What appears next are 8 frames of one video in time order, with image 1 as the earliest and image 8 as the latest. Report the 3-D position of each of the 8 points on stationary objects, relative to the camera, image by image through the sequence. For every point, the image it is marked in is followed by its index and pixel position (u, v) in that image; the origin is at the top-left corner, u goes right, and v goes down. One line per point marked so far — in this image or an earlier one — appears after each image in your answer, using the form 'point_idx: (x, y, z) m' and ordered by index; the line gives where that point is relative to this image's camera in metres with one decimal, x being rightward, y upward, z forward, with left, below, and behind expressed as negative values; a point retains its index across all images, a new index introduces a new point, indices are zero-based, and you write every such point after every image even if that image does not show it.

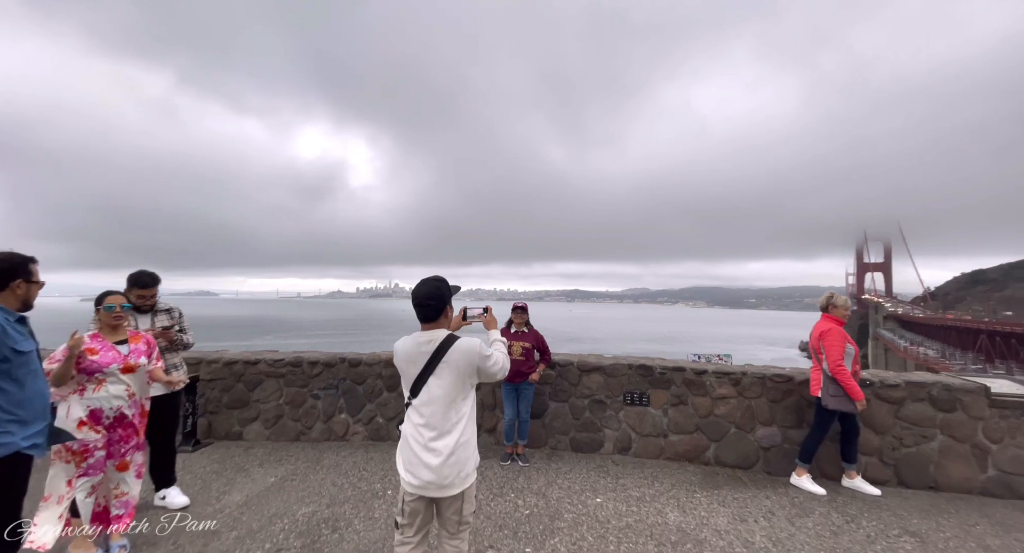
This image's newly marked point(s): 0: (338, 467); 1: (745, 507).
0: (-1.6, -1.7, +3.8) m
1: (+1.7, -1.7, +3.1) m
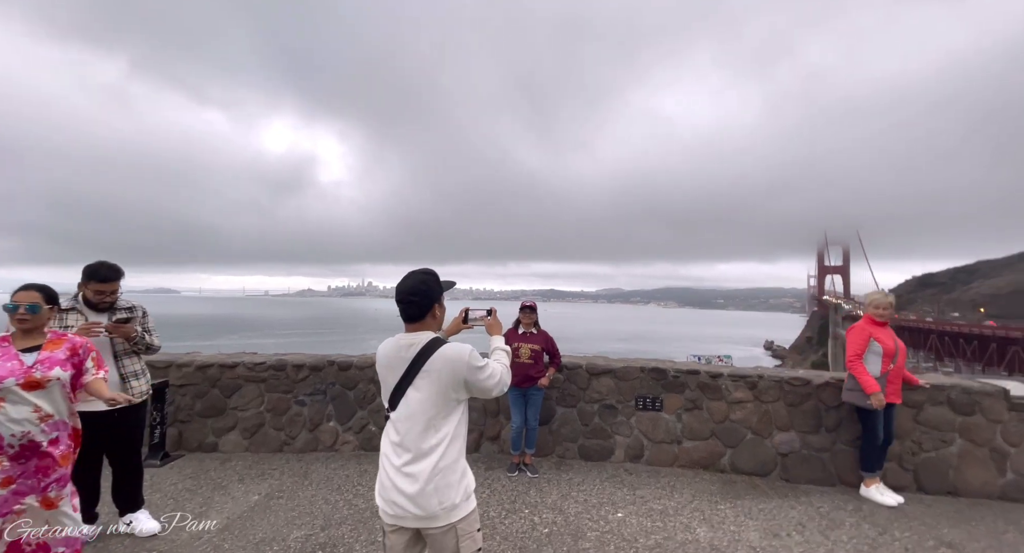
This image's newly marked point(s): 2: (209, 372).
0: (-1.5, -1.7, +3.5) m
1: (+1.8, -1.7, +2.9) m
2: (-3.0, -0.9, +4.2) m
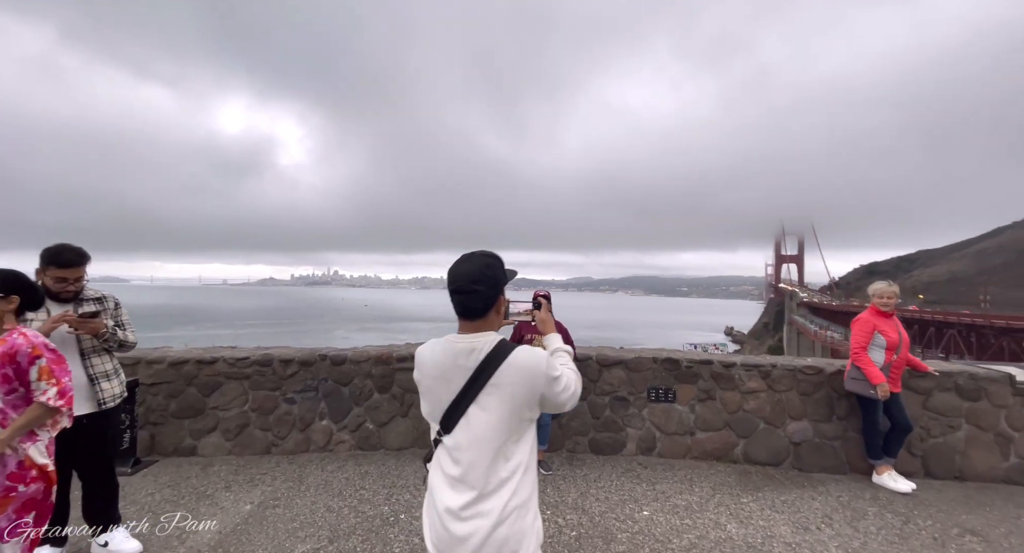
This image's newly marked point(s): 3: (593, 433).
0: (-1.4, -1.6, +3.2) m
1: (+1.9, -1.6, +2.9) m
2: (-3.0, -0.8, +3.8) m
3: (+0.7, -1.4, +3.7) m
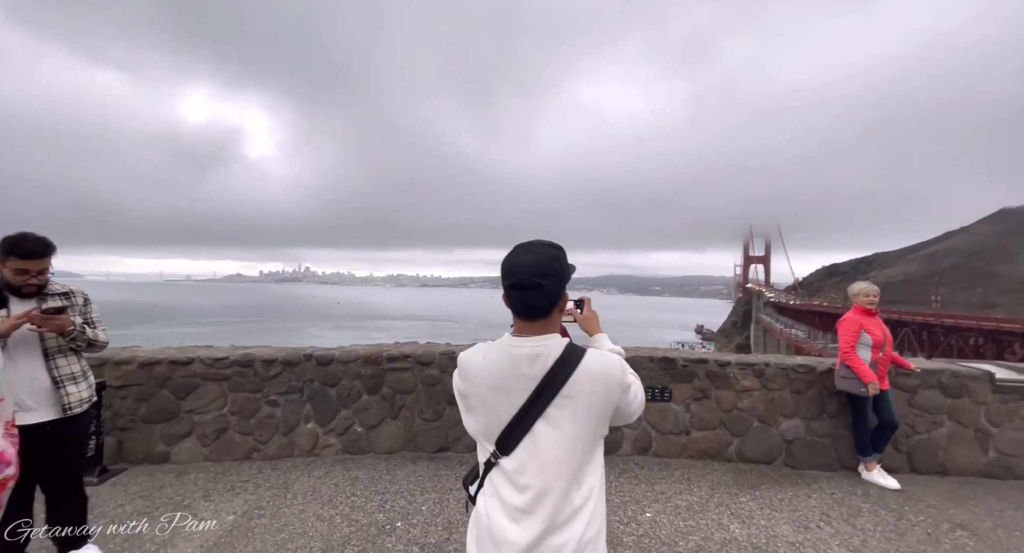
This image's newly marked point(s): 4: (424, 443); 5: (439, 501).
0: (-1.4, -1.5, +3.0) m
1: (+1.9, -1.6, +2.9) m
2: (-3.0, -0.8, +3.6) m
3: (+0.7, -1.4, +3.7) m
4: (-0.8, -1.4, +3.7) m
5: (-0.5, -1.5, +2.9) m
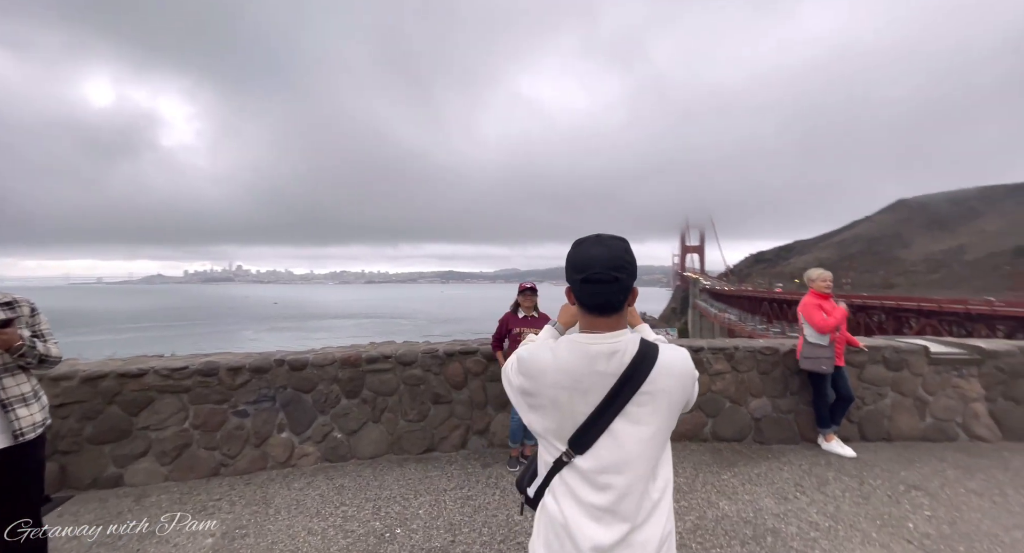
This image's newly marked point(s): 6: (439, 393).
0: (-1.4, -1.5, +2.8) m
1: (+1.9, -1.5, +3.1) m
2: (-3.1, -0.8, +3.2) m
3: (+0.6, -1.3, +3.7) m
4: (-0.9, -1.4, +3.6) m
5: (-0.5, -1.5, +2.8) m
6: (-0.6, -1.0, +3.6) m
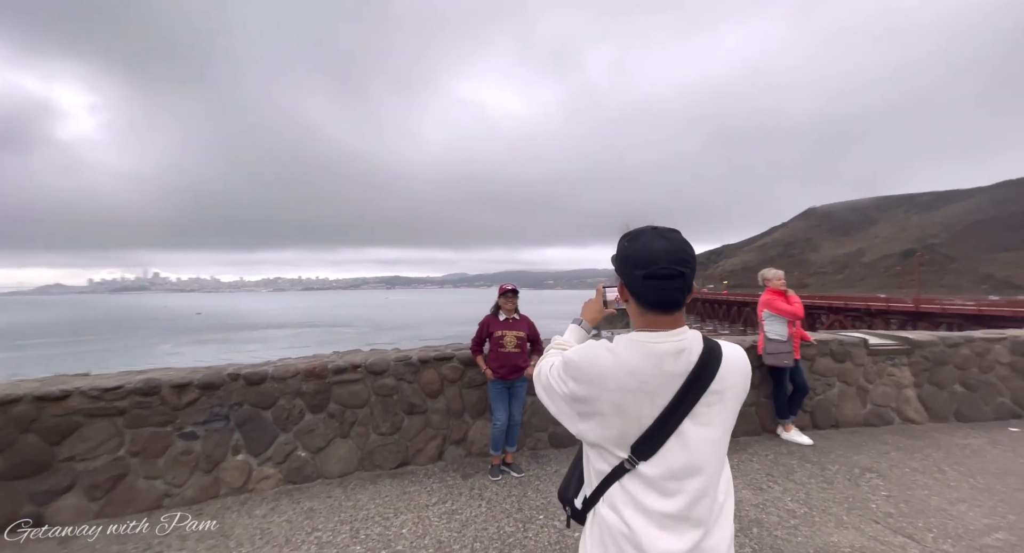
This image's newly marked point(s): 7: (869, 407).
0: (-1.5, -1.6, +2.6) m
1: (+1.8, -1.5, +3.2) m
2: (-3.2, -0.9, +2.7) m
3: (+0.4, -1.3, +3.7) m
4: (-1.0, -1.4, +3.4) m
5: (-0.6, -1.5, +2.7) m
6: (-0.8, -1.0, +3.5) m
7: (+3.6, -1.3, +4.3) m
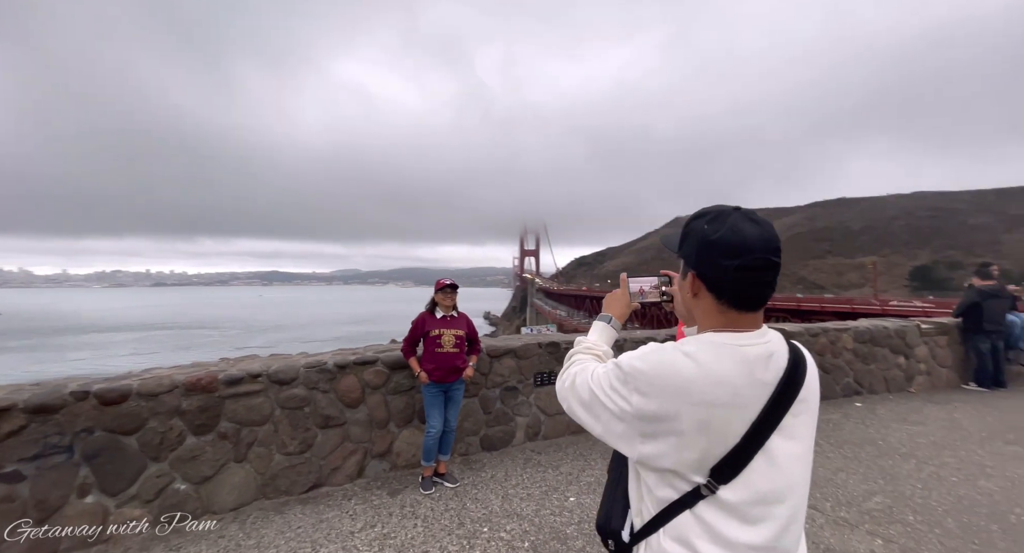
0: (-1.8, -1.5, +2.0) m
1: (+1.3, -1.5, +3.4) m
2: (-3.4, -0.8, +1.7) m
3: (-0.2, -1.3, +3.5) m
4: (-1.5, -1.4, +2.8) m
5: (-0.9, -1.5, +2.3) m
6: (-1.3, -1.0, +3.0) m
7: (+2.8, -1.3, +4.9) m
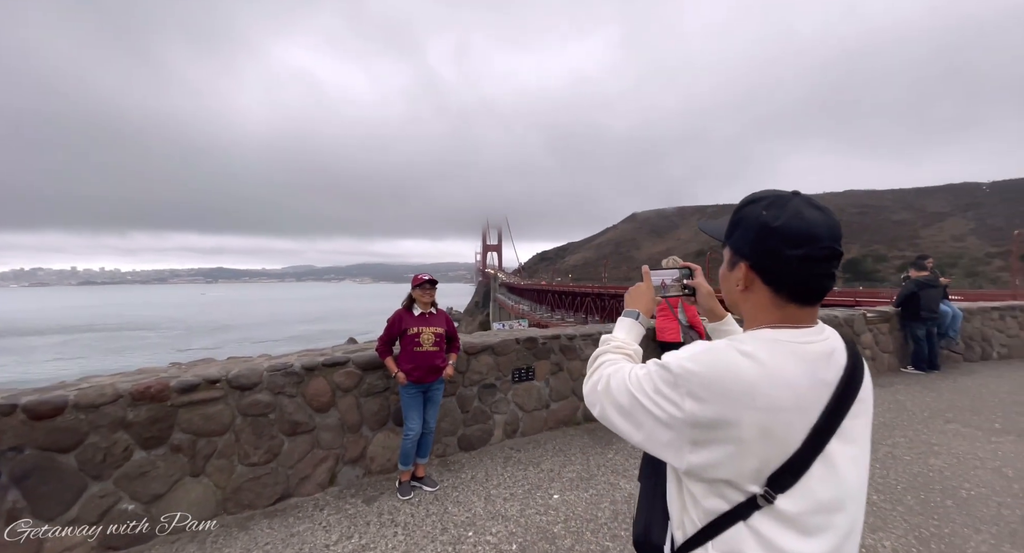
0: (-1.8, -1.5, +1.7) m
1: (+1.1, -1.4, +3.4) m
2: (-3.4, -0.8, +1.3) m
3: (-0.4, -1.2, +3.4) m
4: (-1.6, -1.4, +2.6) m
5: (-1.0, -1.5, +2.1) m
6: (-1.4, -0.9, +2.8) m
7: (+2.5, -1.2, +5.0) m
